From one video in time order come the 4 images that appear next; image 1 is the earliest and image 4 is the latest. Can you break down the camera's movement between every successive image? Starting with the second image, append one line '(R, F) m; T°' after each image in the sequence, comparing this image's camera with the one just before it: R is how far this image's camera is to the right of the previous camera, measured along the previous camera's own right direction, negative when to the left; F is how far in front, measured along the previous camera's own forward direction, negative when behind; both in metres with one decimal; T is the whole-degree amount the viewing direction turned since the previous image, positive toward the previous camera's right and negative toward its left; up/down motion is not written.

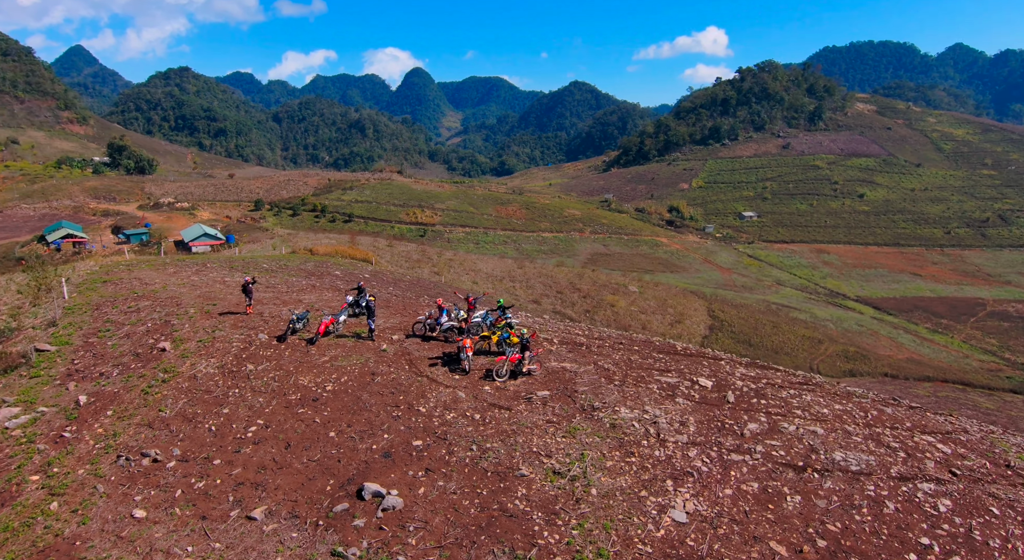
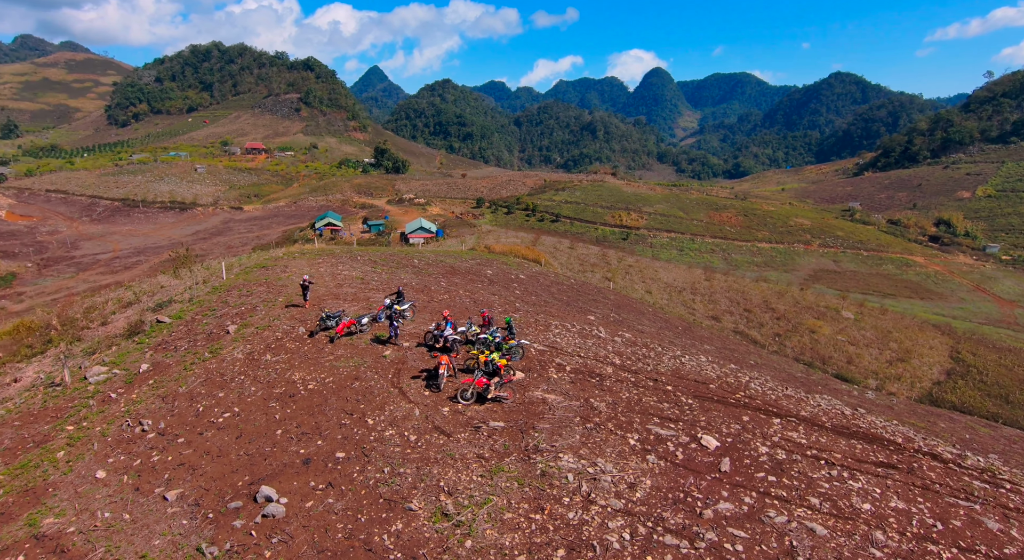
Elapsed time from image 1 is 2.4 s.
(+3.3, +1.2) m; -19°
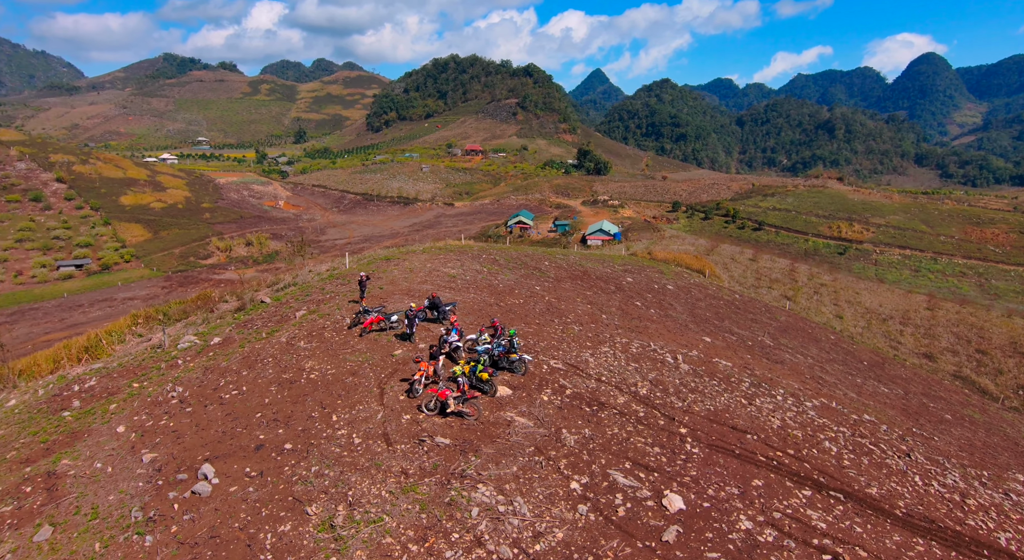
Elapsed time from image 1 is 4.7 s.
(+3.0, +1.1) m; -18°
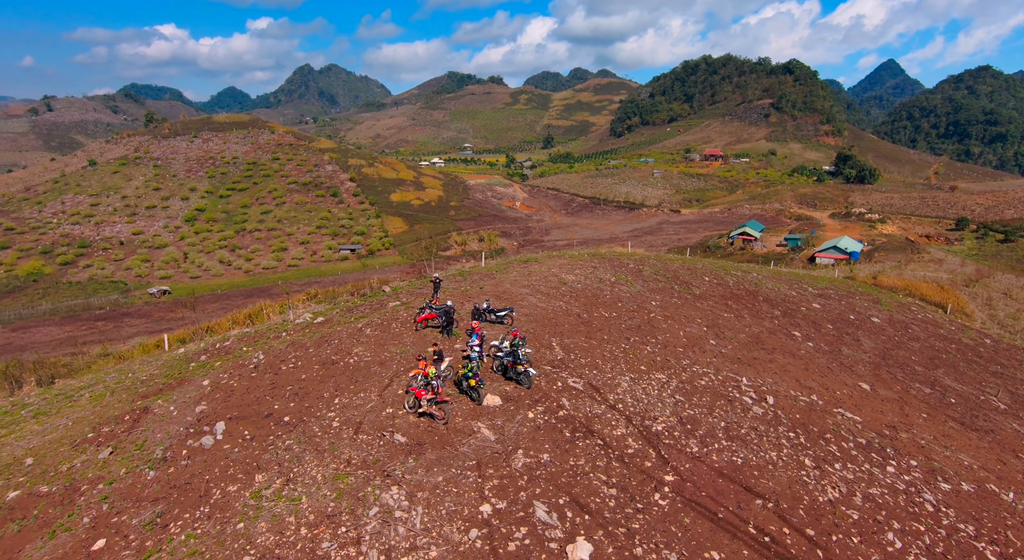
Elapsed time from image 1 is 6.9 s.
(+3.3, +0.7) m; -21°
